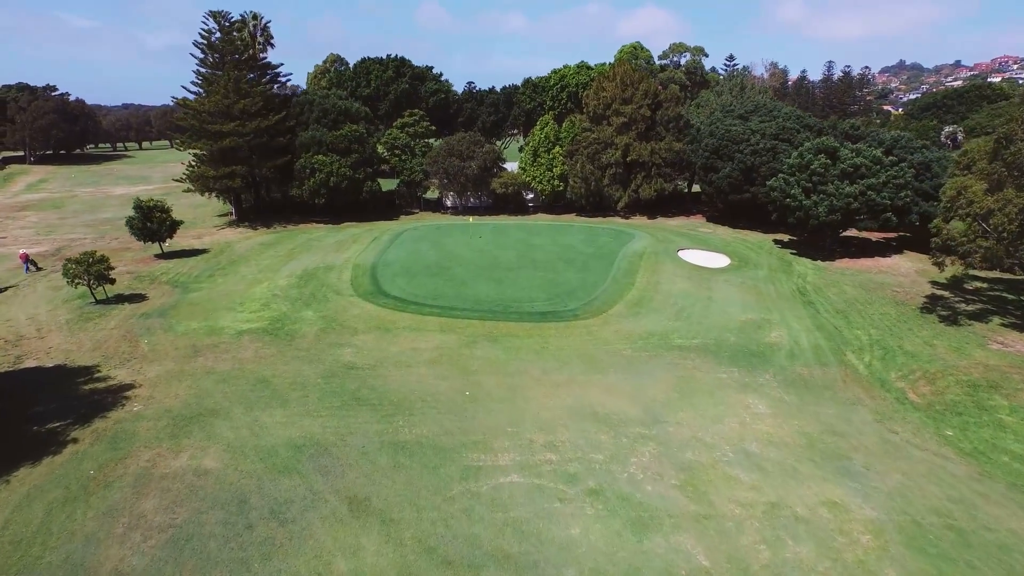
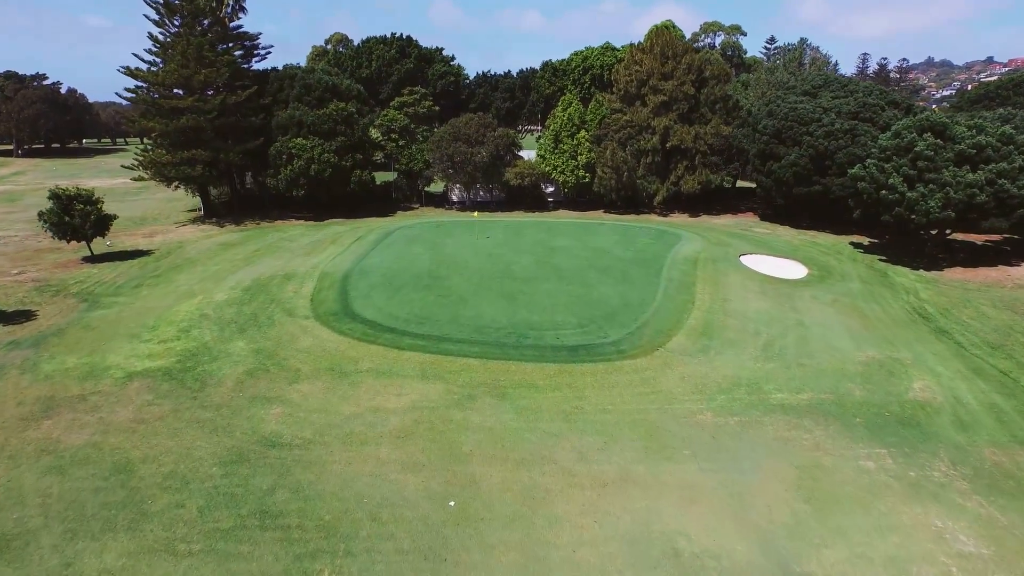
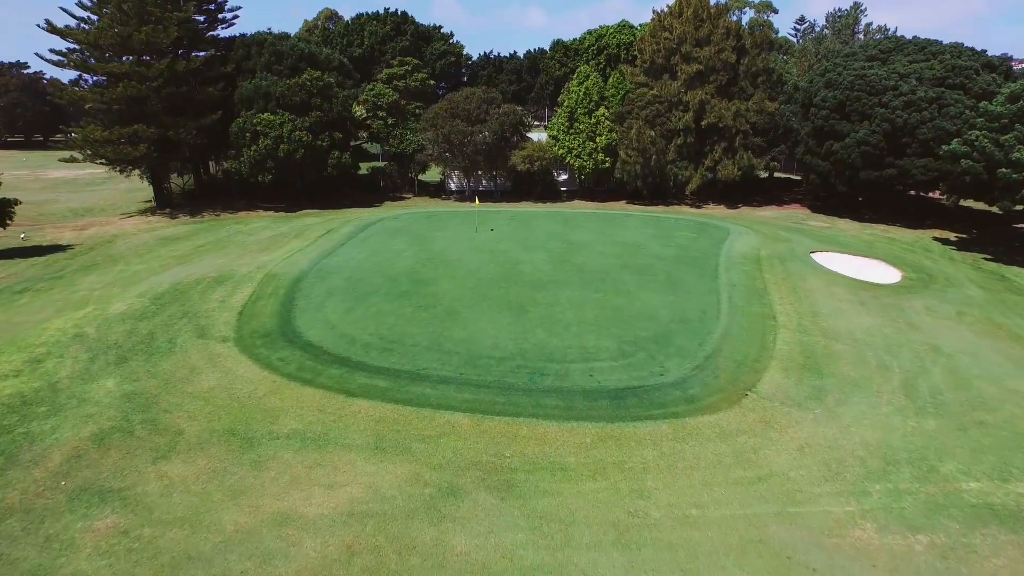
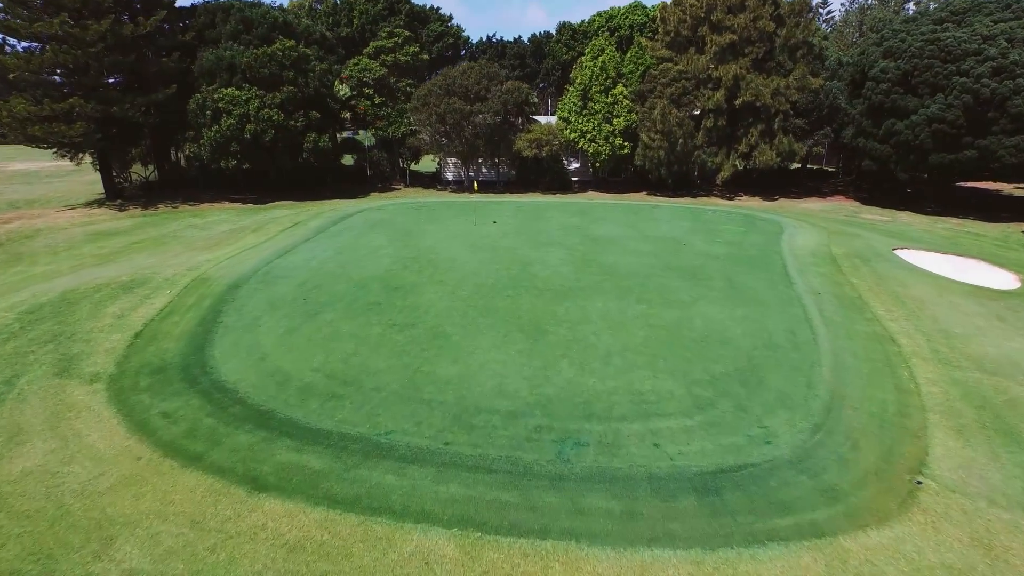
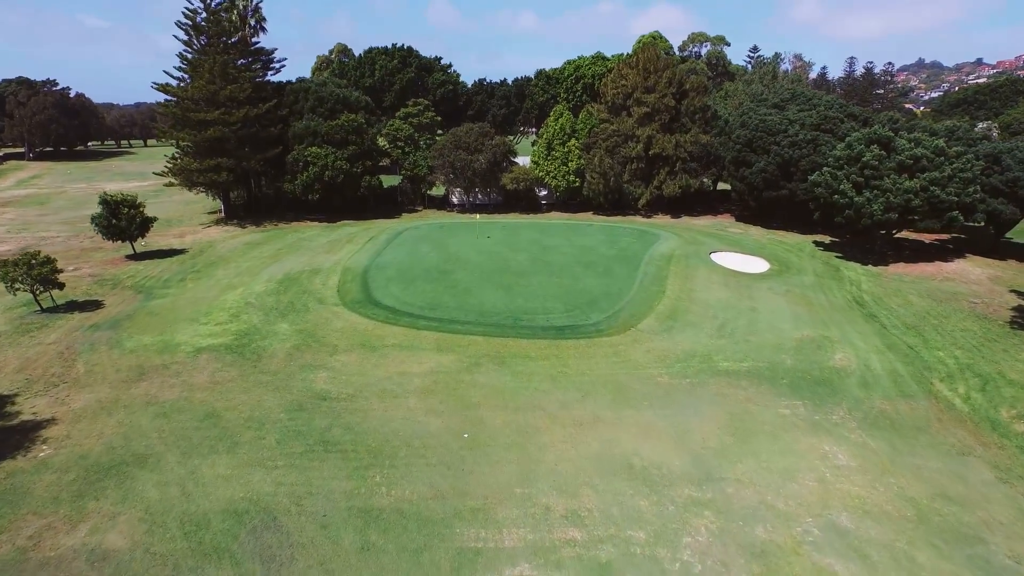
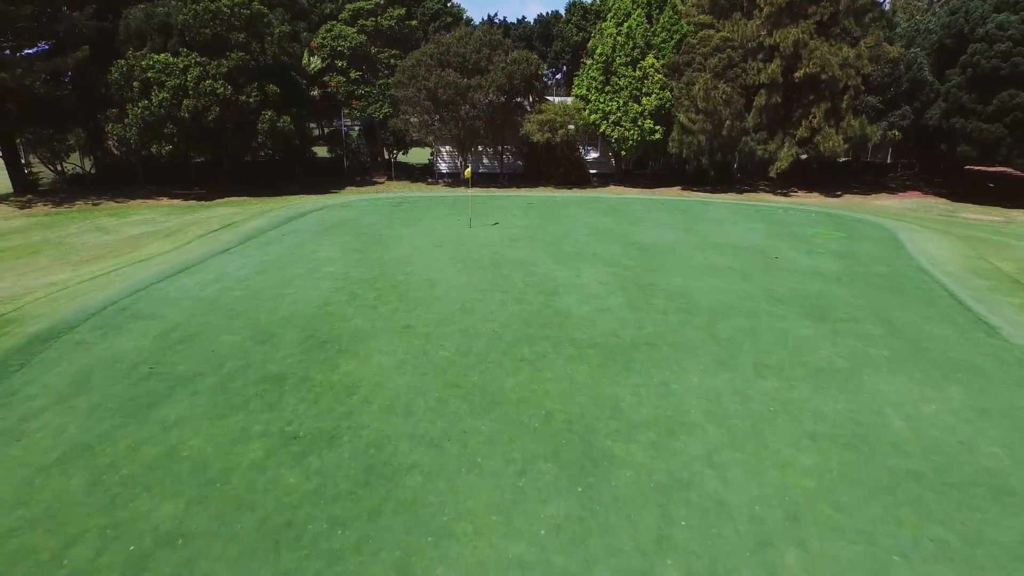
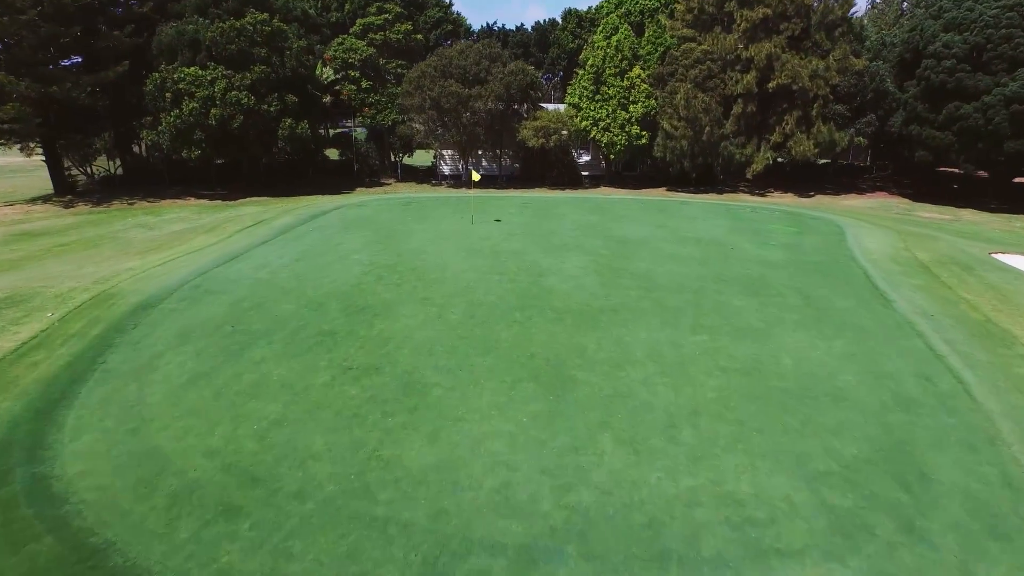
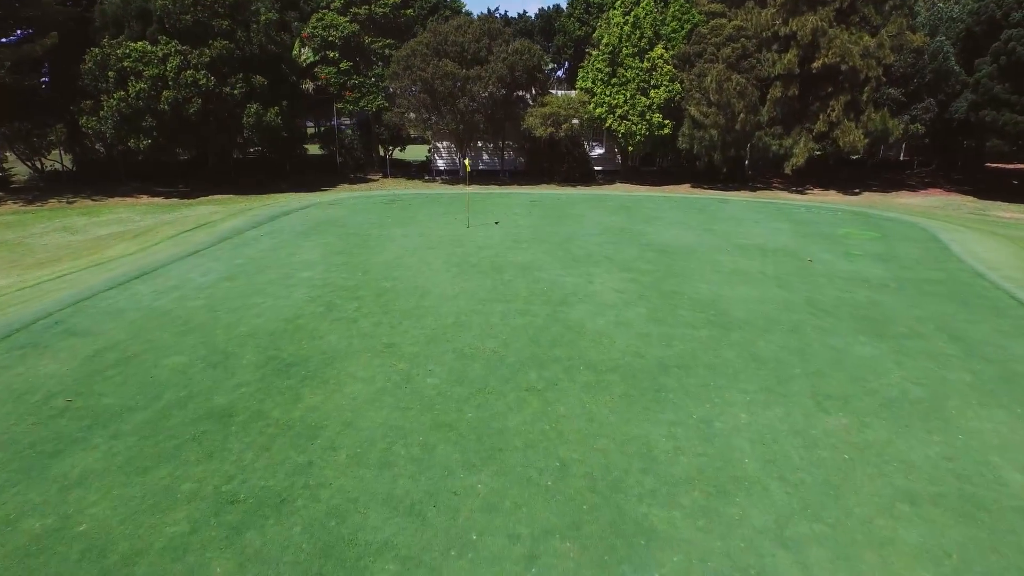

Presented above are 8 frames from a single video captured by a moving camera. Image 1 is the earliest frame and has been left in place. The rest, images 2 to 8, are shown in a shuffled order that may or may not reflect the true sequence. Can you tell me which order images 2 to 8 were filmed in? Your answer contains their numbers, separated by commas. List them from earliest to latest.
5, 2, 3, 4, 7, 6, 8
